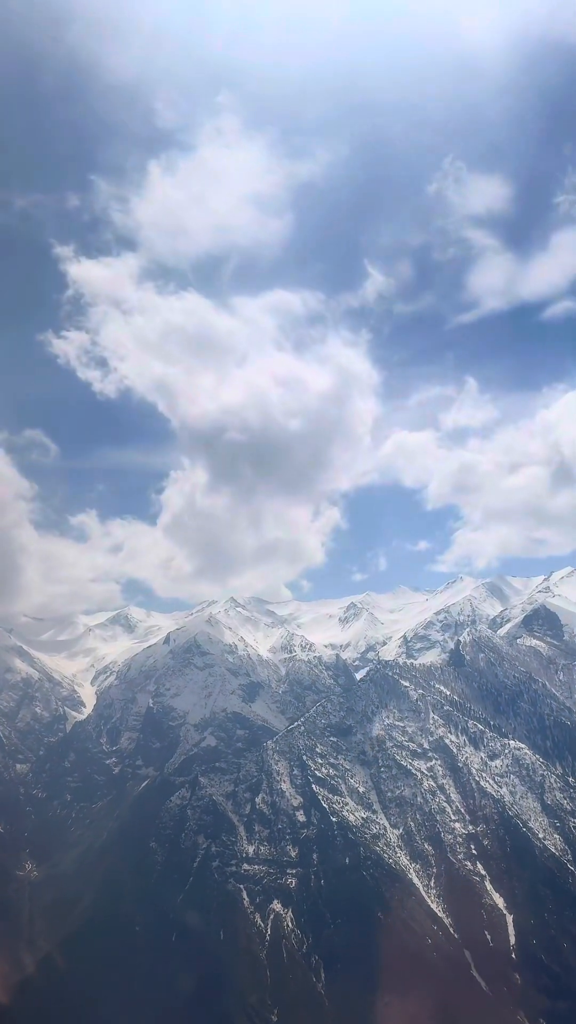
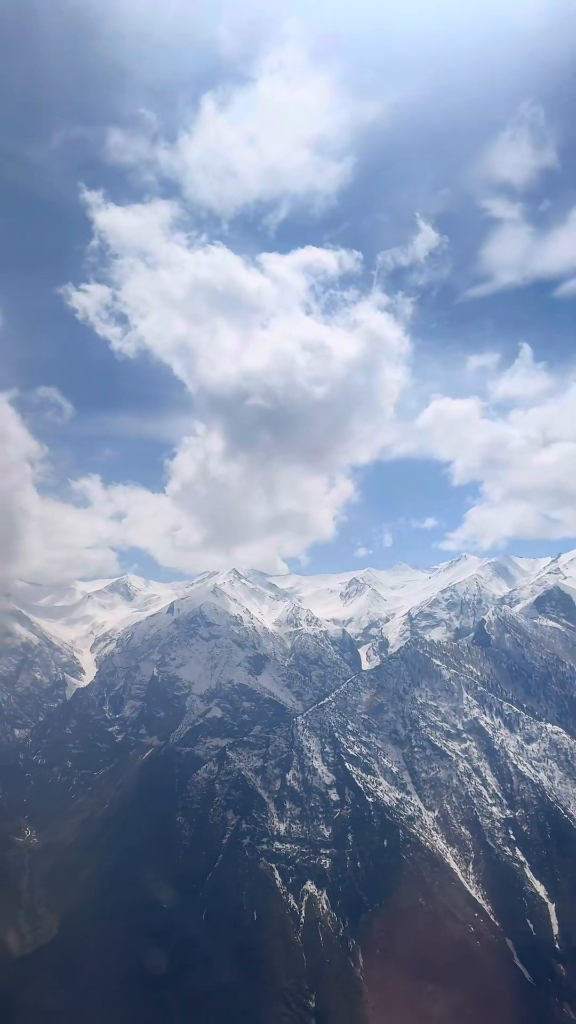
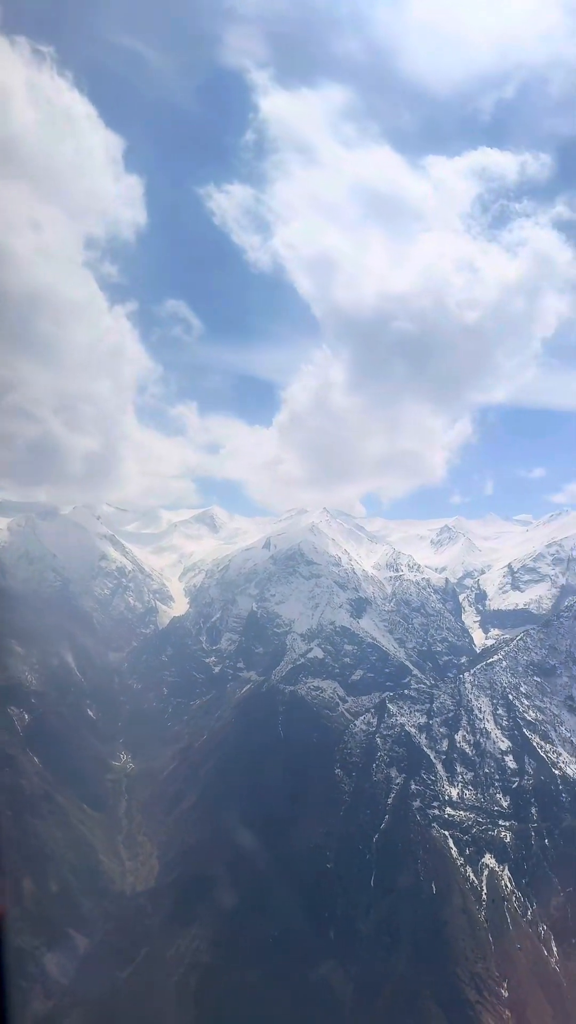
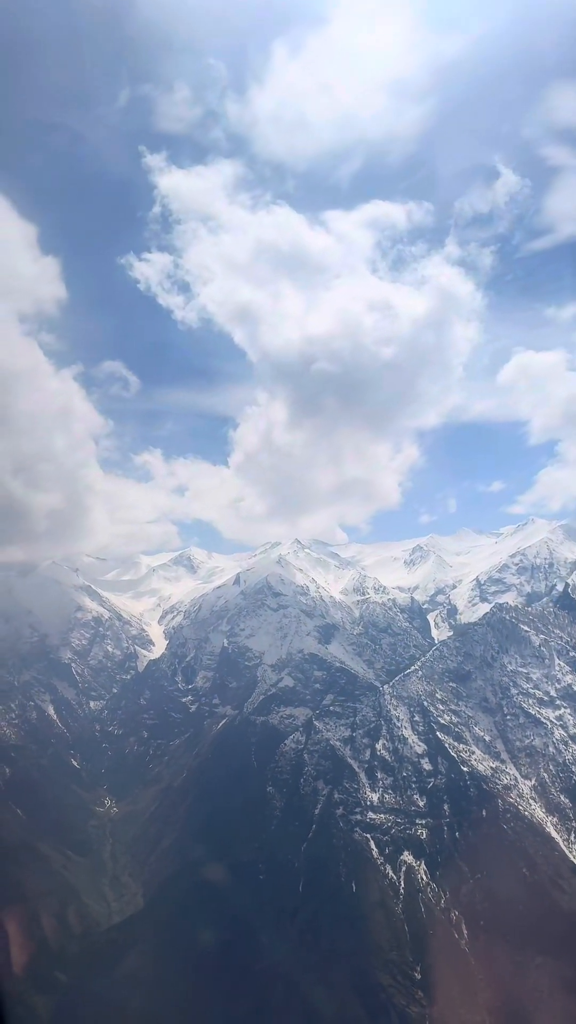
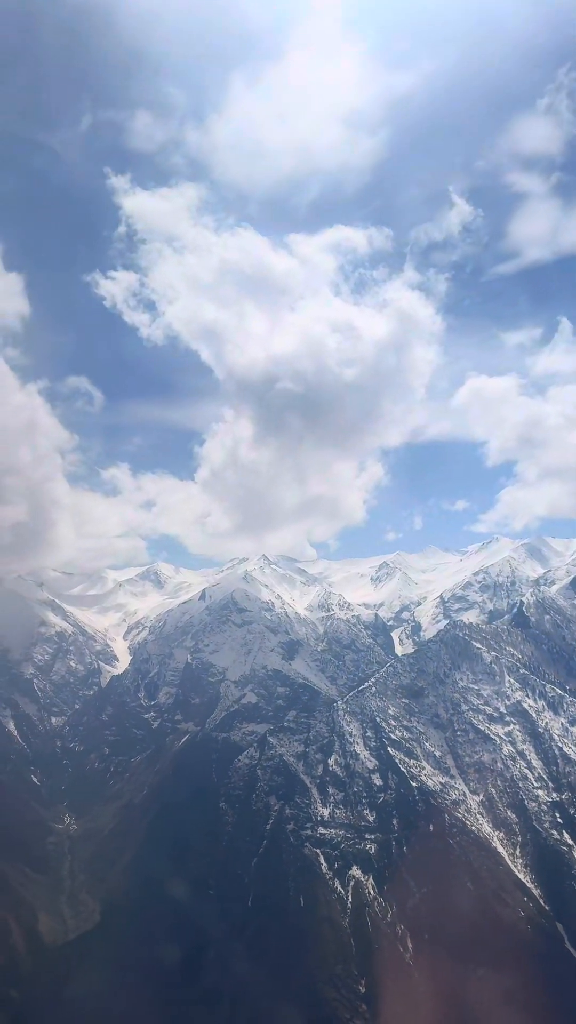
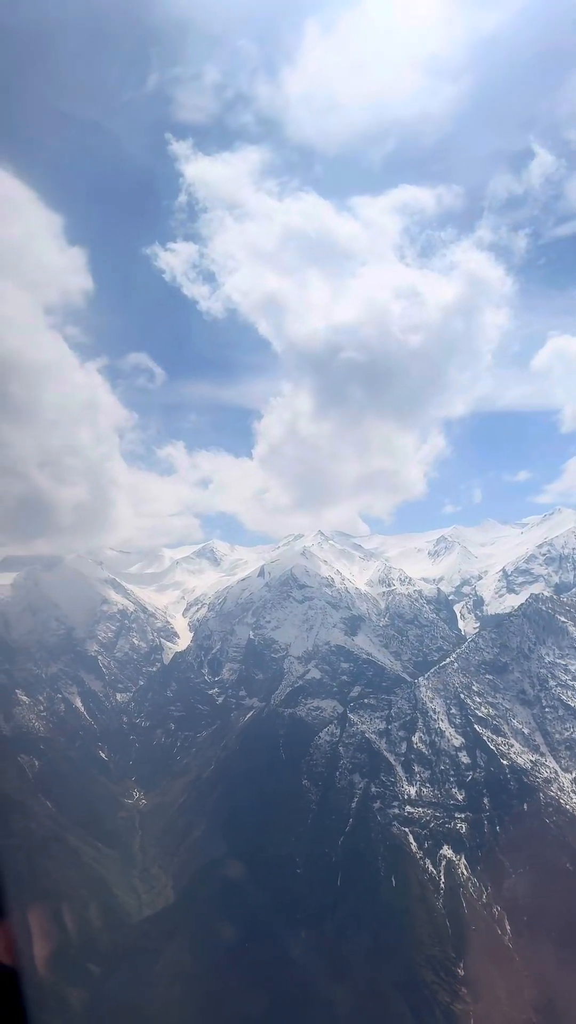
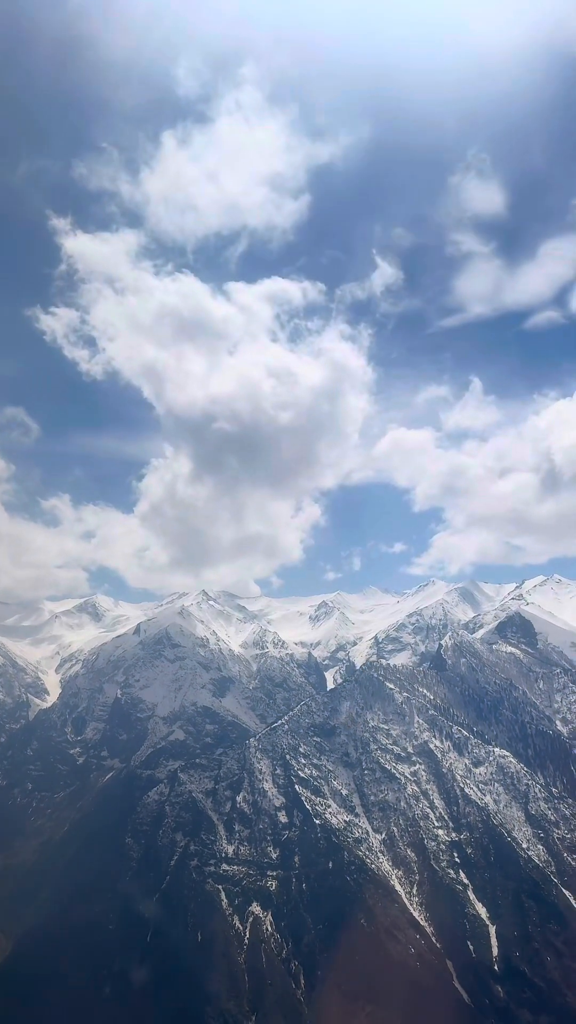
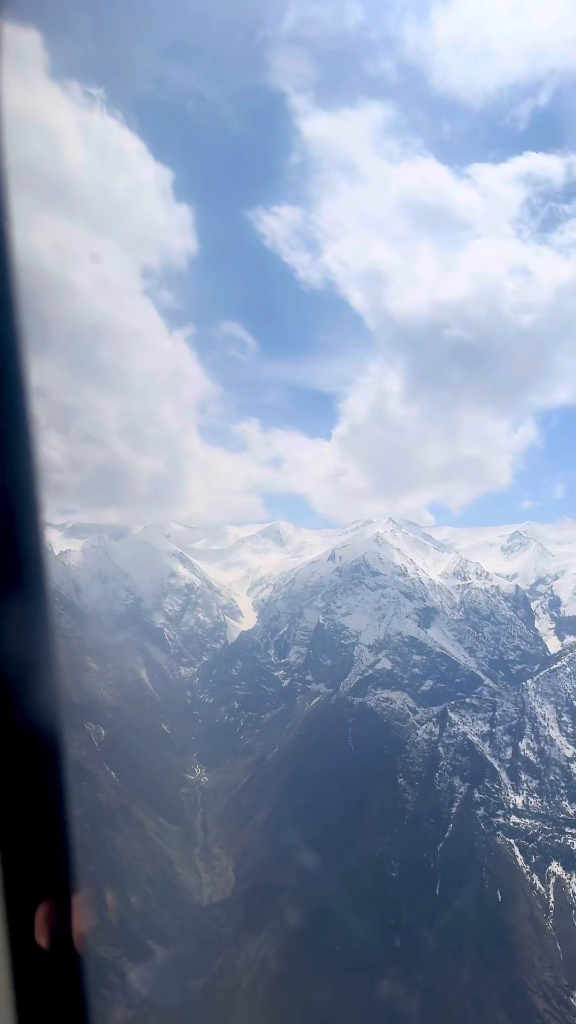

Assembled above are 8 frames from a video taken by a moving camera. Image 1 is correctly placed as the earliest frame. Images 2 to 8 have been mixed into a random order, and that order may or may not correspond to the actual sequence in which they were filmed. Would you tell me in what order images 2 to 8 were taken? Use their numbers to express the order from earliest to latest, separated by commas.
7, 2, 5, 4, 6, 8, 3
